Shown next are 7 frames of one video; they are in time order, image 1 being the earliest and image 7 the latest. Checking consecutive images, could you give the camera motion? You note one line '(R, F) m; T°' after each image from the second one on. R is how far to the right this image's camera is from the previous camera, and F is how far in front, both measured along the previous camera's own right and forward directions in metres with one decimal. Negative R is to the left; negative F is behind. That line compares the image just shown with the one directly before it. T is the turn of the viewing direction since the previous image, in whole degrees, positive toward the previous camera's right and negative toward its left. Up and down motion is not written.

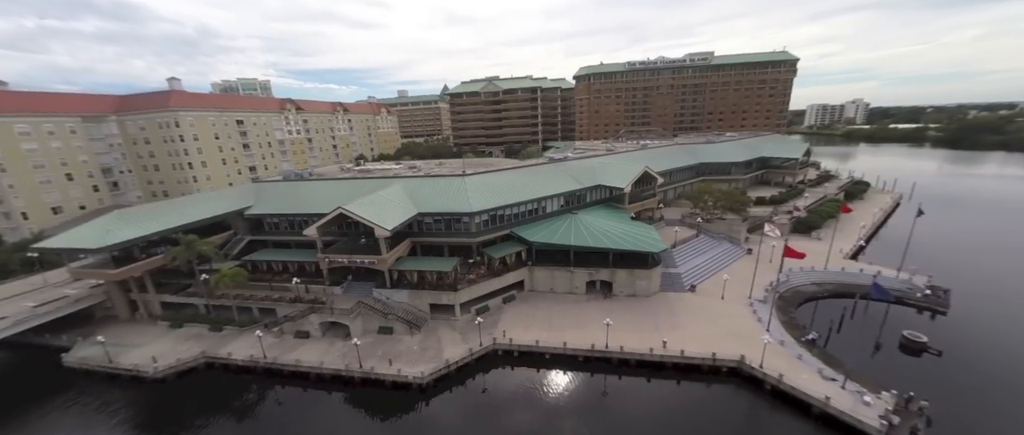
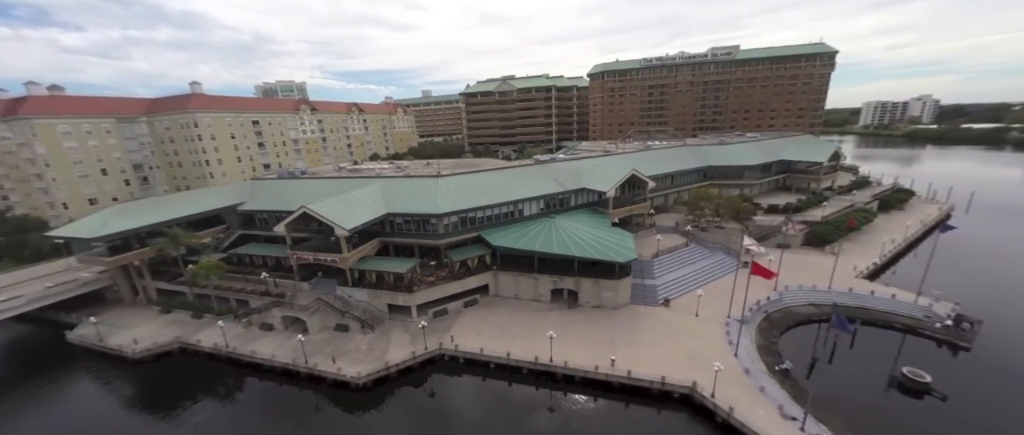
(+7.6, +1.4) m; -5°
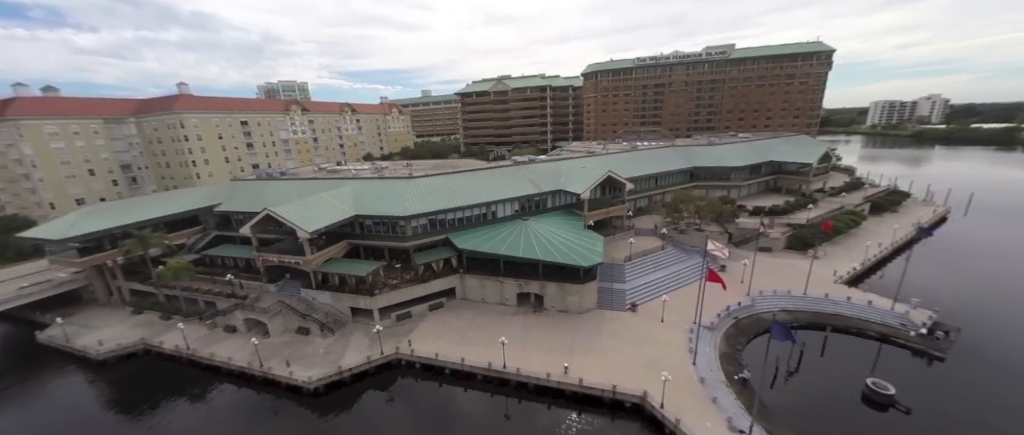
(+4.4, +0.5) m; -1°
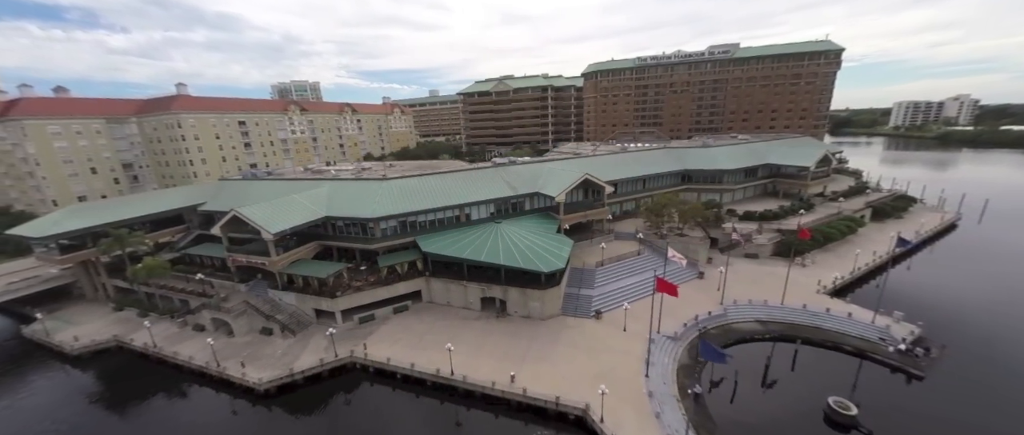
(+5.2, +0.7) m; -2°
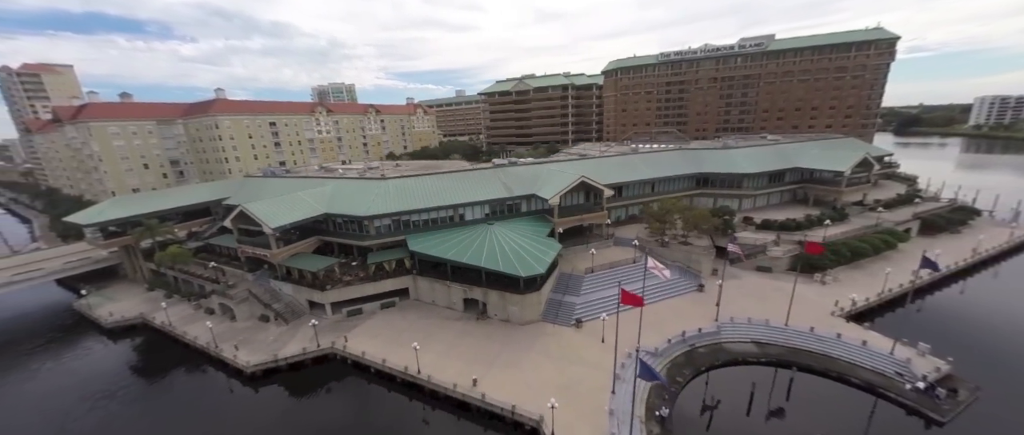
(+5.3, +0.5) m; -6°
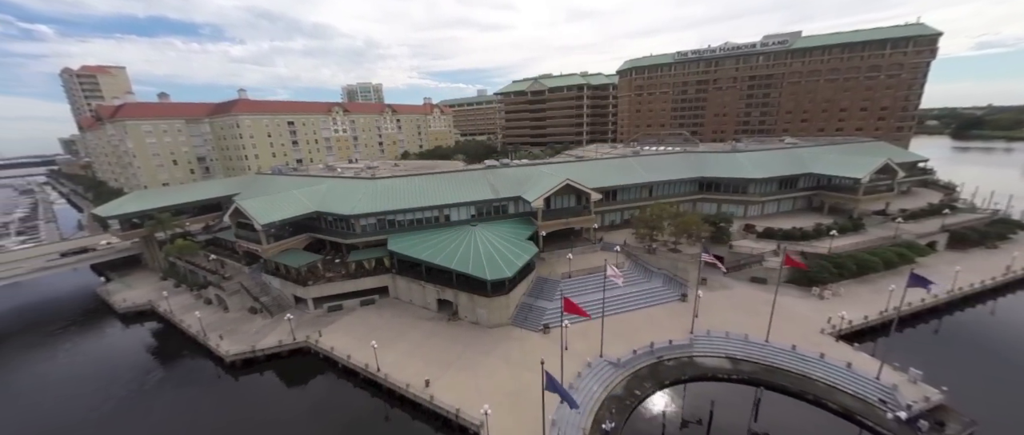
(+5.5, +0.3) m; -4°
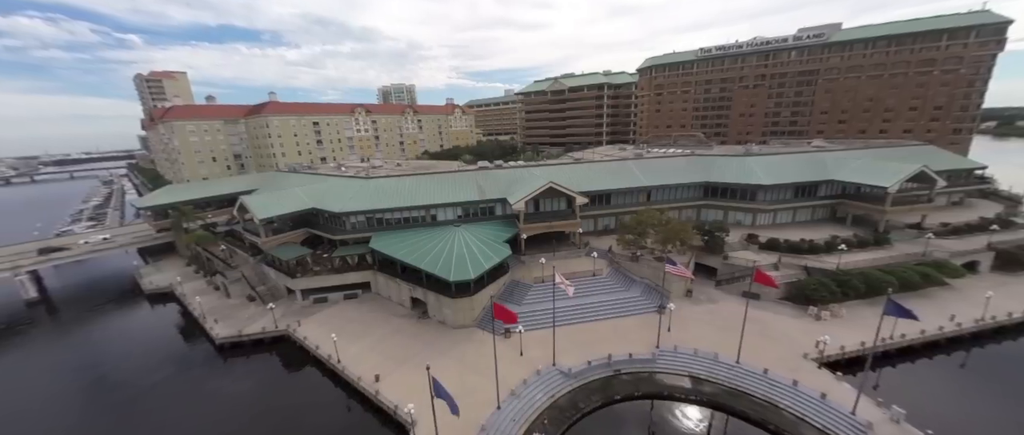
(+6.8, +0.3) m; -6°
